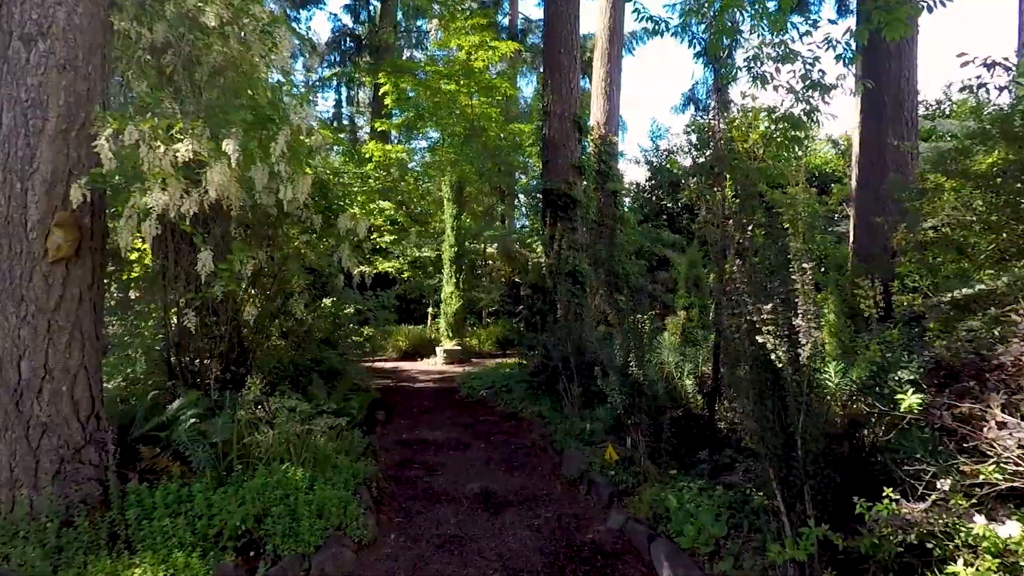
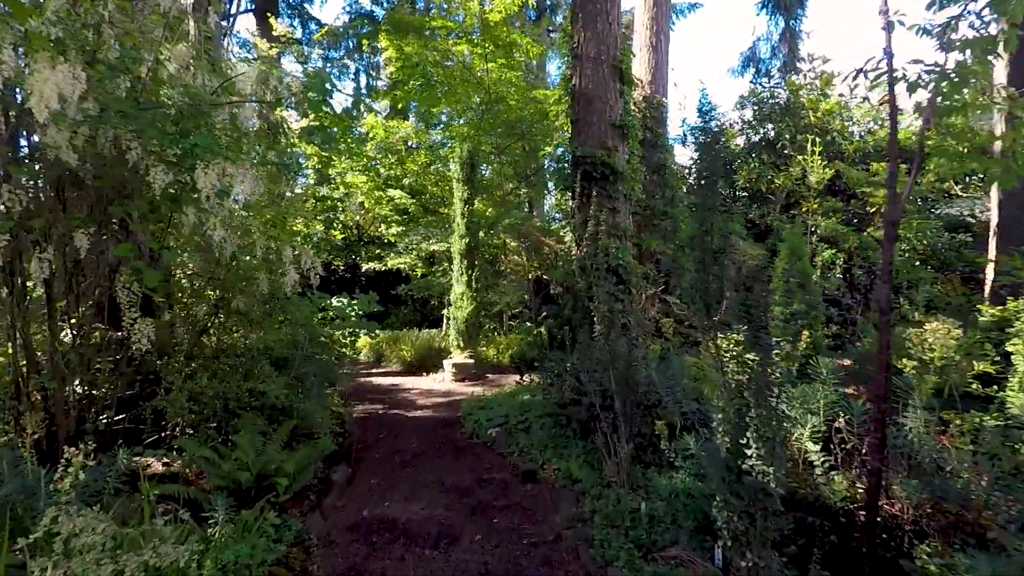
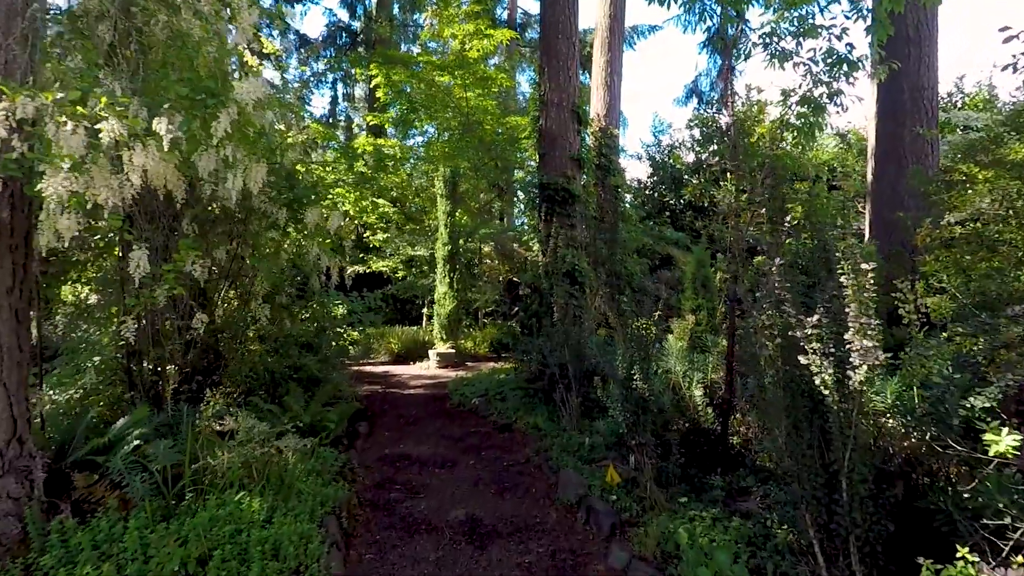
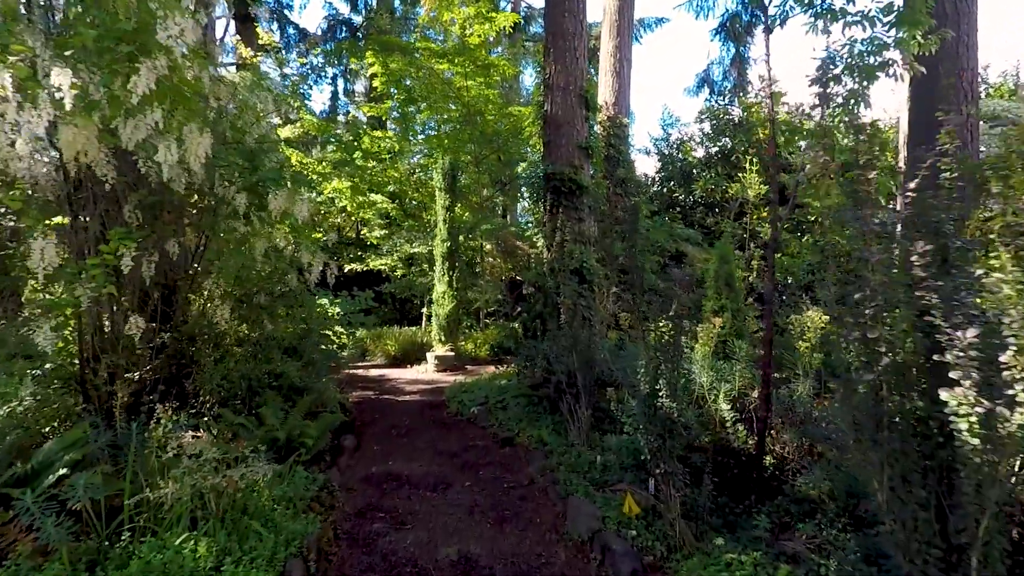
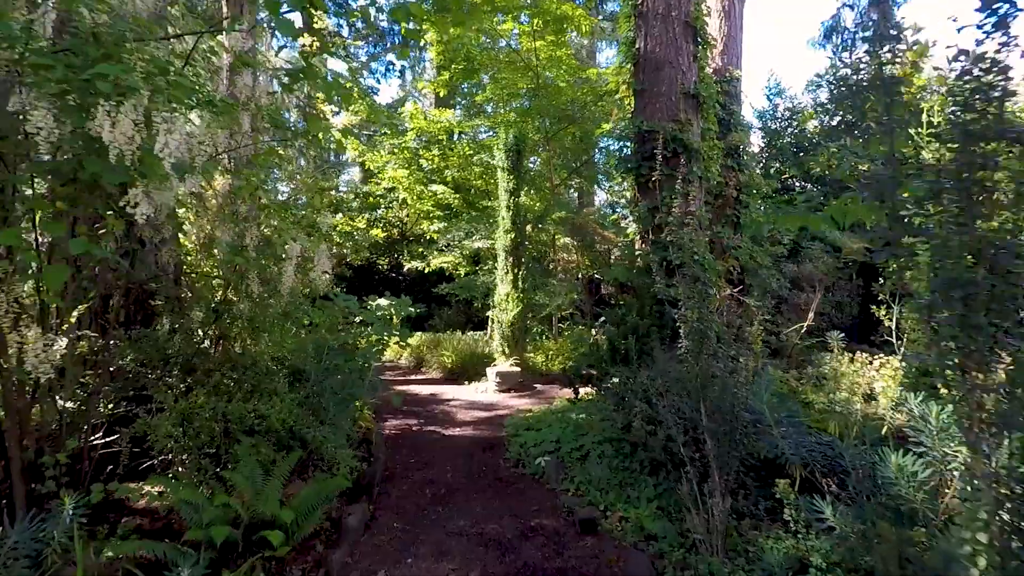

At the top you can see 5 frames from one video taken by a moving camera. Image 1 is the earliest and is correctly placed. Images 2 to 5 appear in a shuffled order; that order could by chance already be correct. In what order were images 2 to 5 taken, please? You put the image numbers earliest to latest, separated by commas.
3, 4, 2, 5
